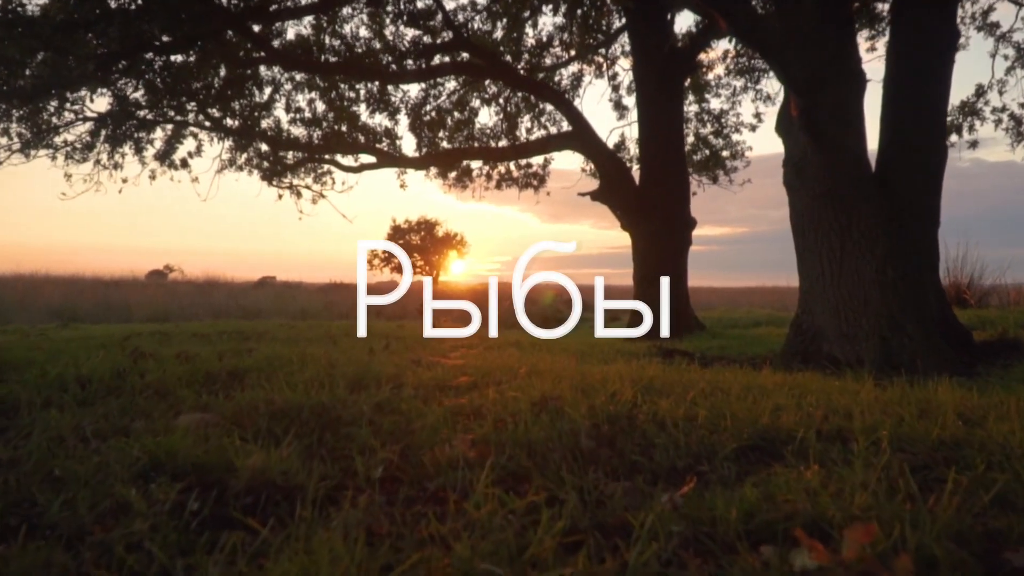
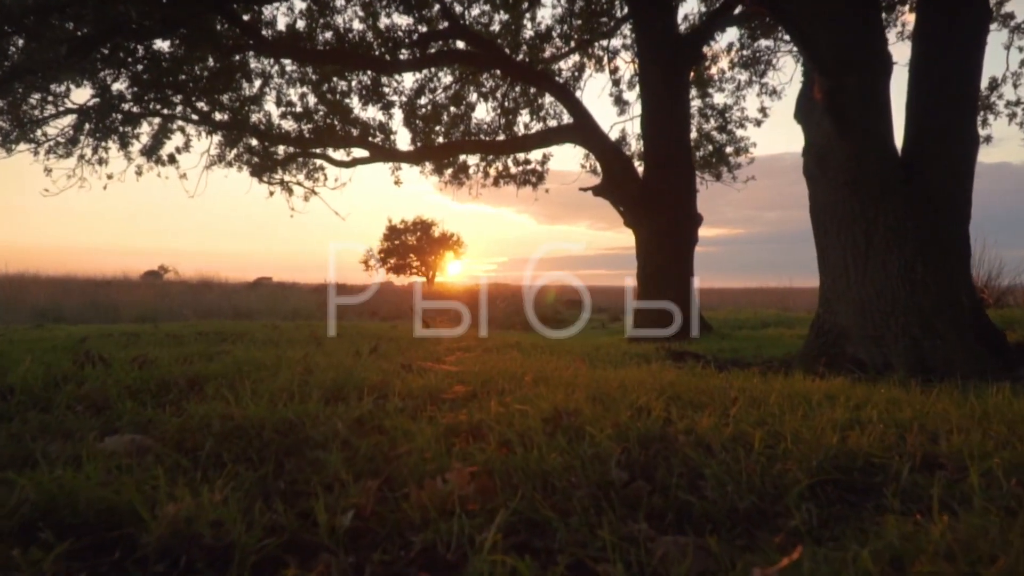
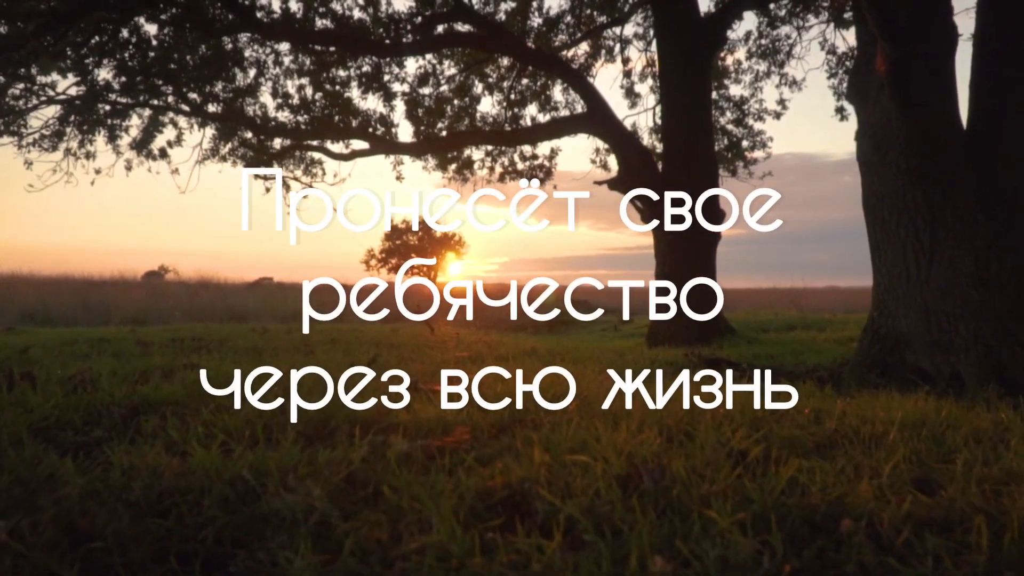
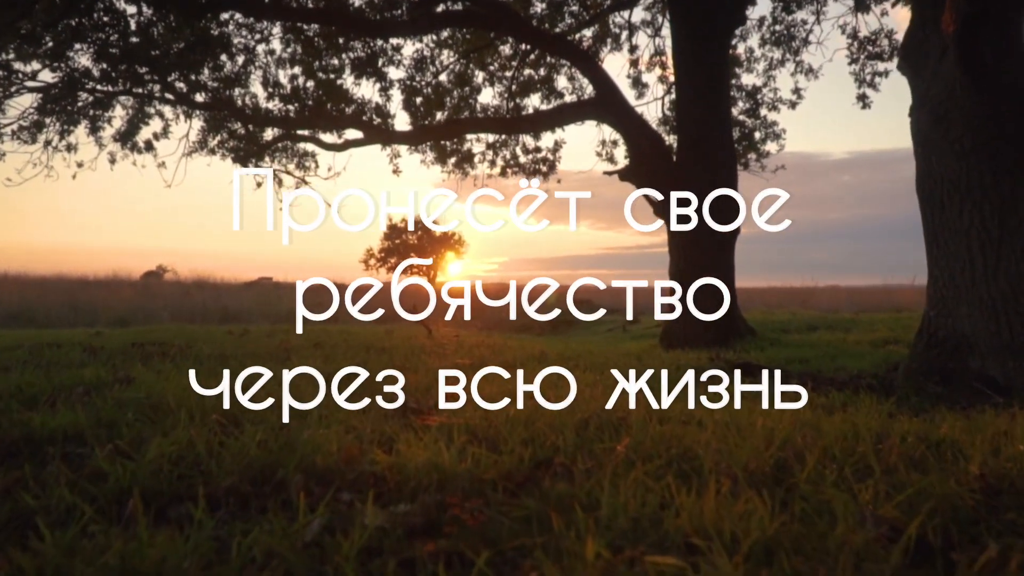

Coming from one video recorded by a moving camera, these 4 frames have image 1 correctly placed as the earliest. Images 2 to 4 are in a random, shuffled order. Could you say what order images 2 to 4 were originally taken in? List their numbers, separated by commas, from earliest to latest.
2, 3, 4
